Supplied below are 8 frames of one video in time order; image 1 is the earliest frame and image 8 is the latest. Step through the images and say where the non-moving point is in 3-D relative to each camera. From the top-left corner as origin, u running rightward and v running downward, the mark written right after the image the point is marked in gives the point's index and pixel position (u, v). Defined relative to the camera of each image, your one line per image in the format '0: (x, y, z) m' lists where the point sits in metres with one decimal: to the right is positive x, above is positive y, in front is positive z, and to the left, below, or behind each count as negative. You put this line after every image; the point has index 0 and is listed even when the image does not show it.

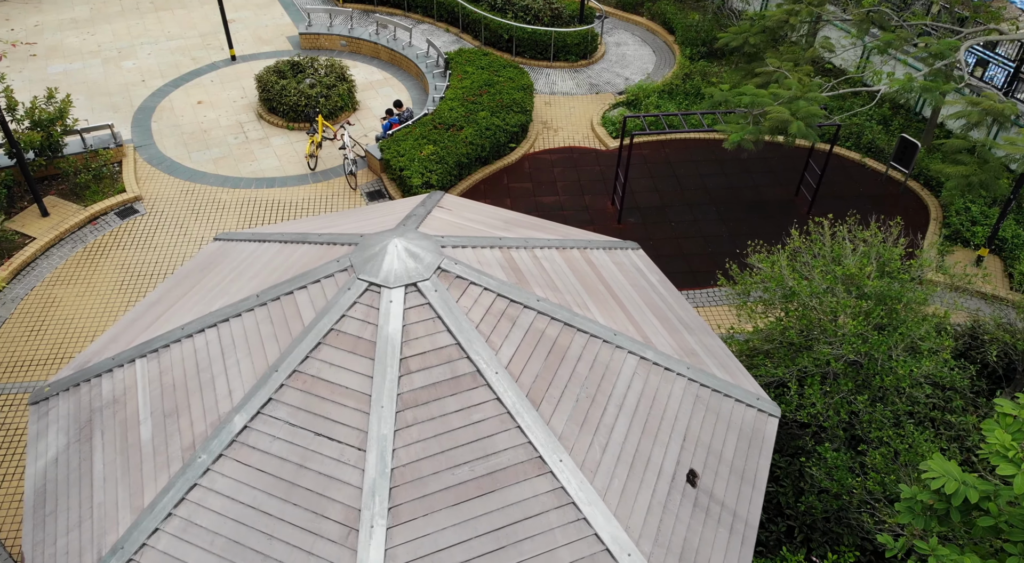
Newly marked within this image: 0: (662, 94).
0: (+3.2, +4.1, +13.3) m
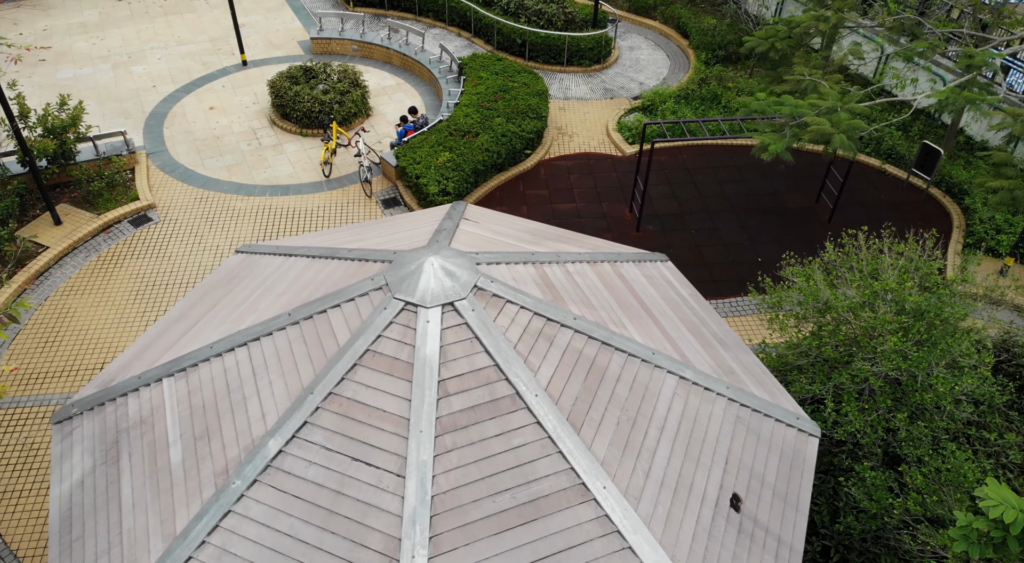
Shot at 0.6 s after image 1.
0: (+3.6, +3.9, +13.1) m
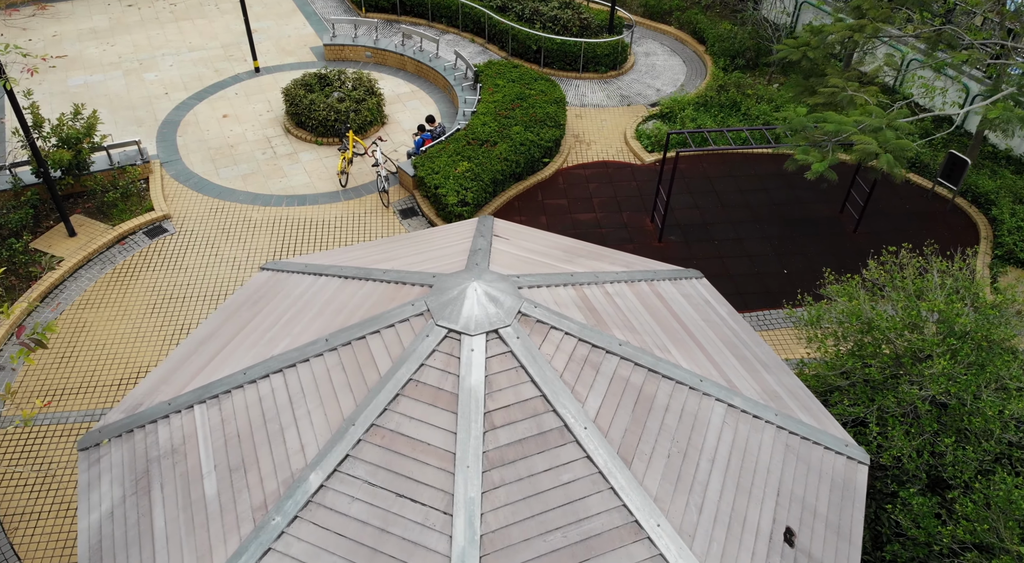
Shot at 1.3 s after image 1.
0: (+3.9, +3.7, +13.0) m
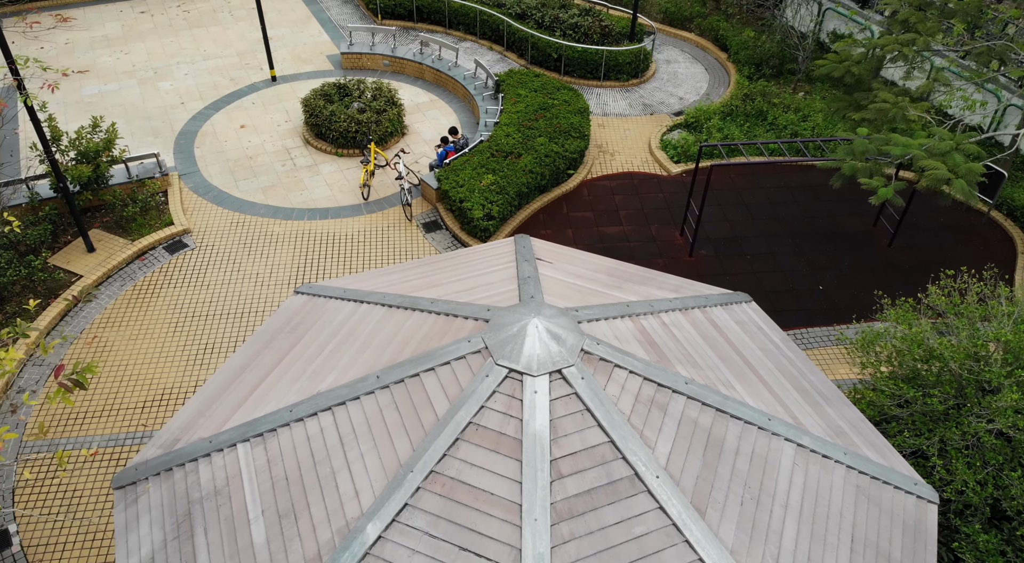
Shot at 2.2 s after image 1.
0: (+4.4, +3.4, +12.8) m
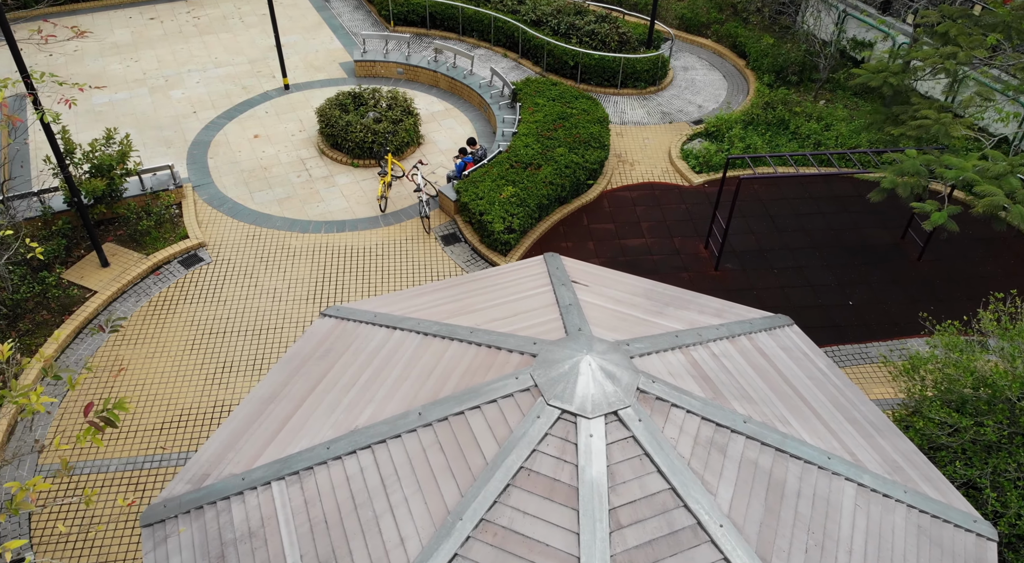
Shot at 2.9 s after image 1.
0: (+4.7, +3.2, +12.5) m
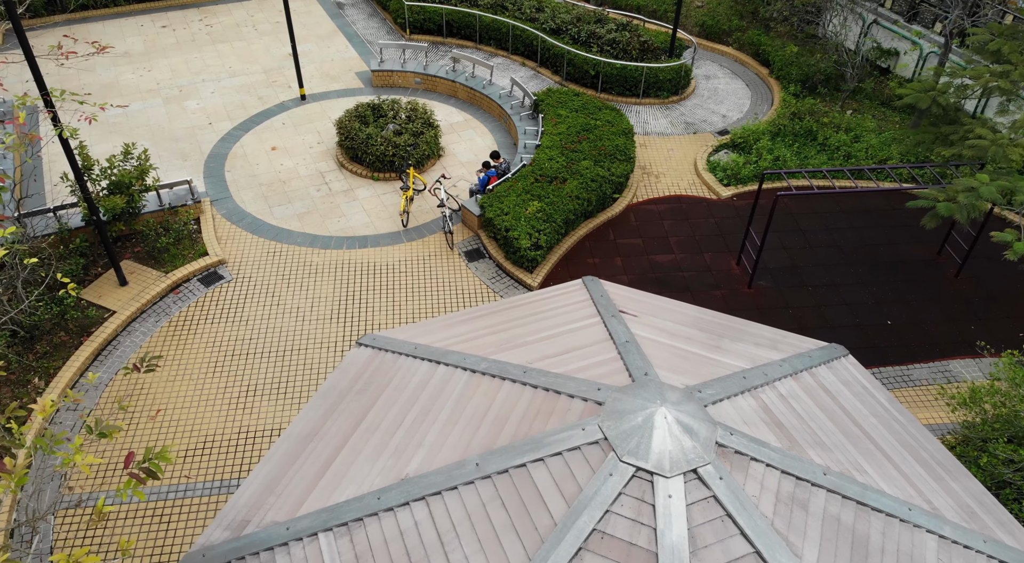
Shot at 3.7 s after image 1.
0: (+5.2, +2.9, +12.3) m
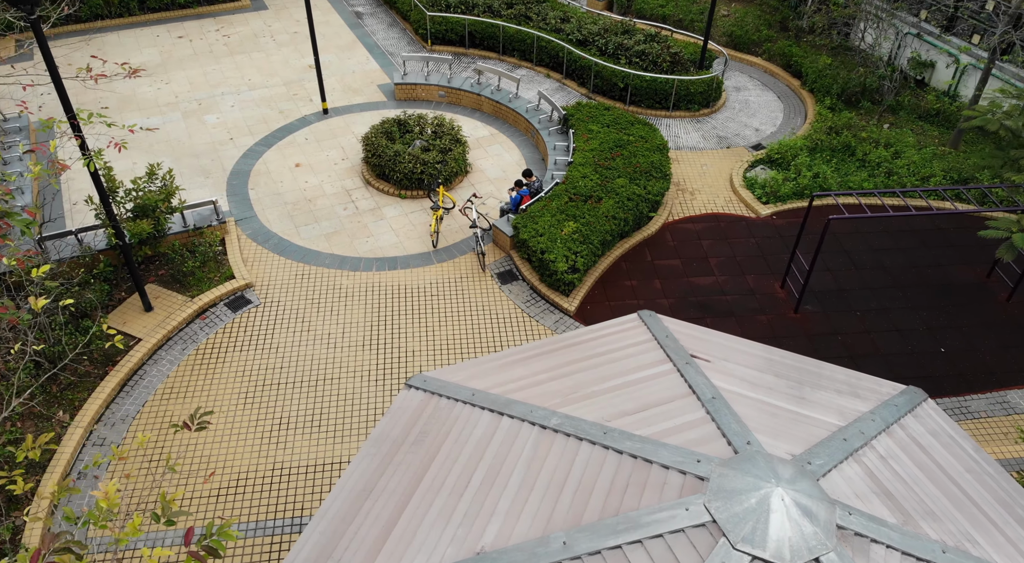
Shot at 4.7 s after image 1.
0: (+5.7, +2.5, +11.9) m
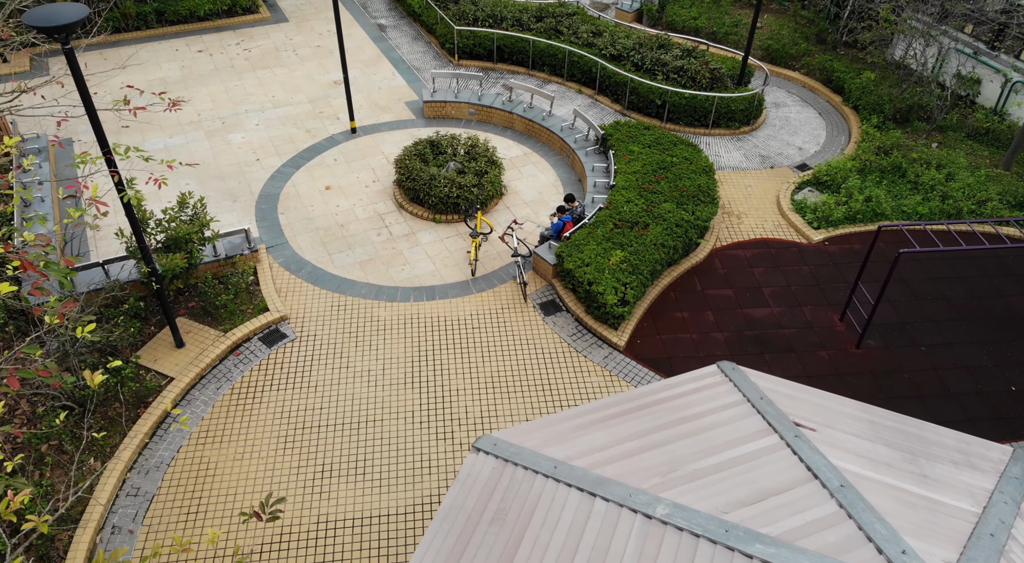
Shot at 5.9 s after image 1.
0: (+6.4, +2.1, +11.5) m
